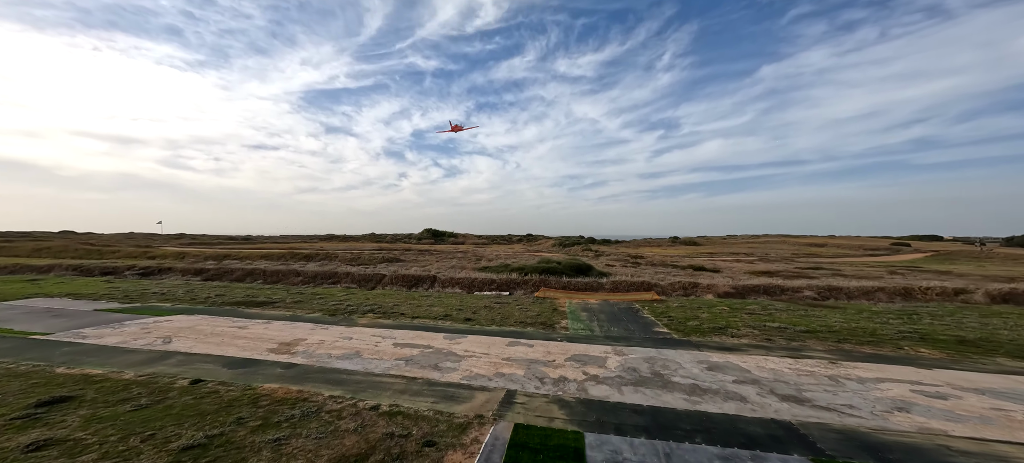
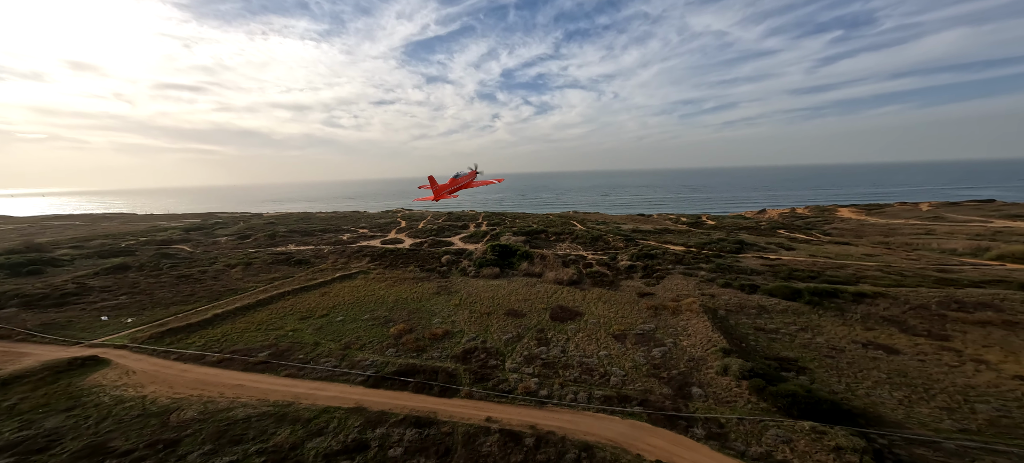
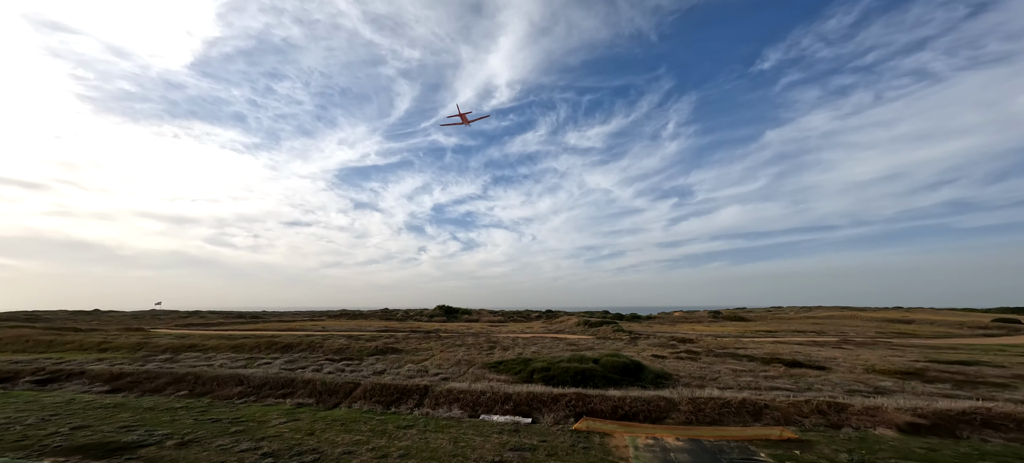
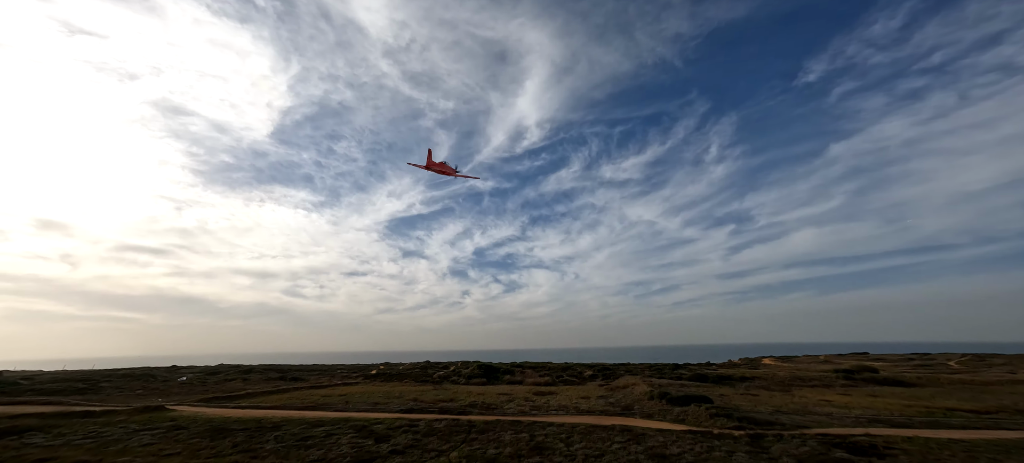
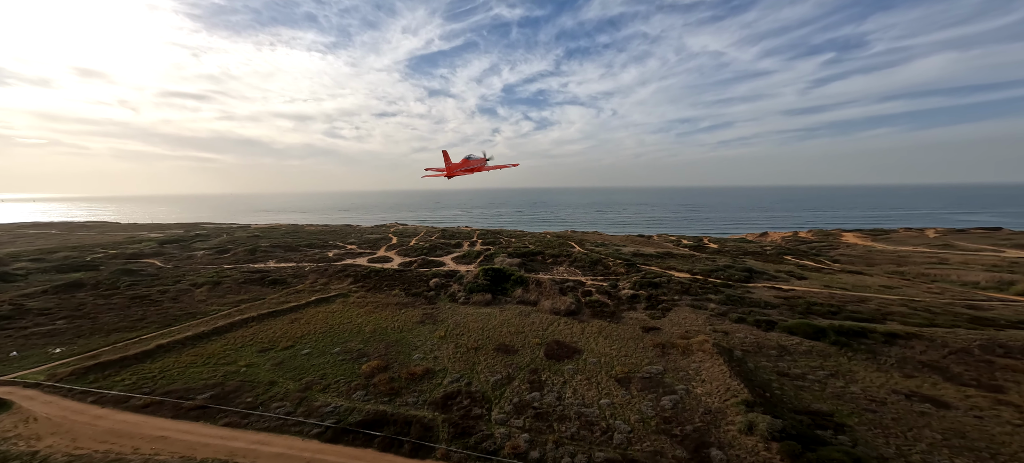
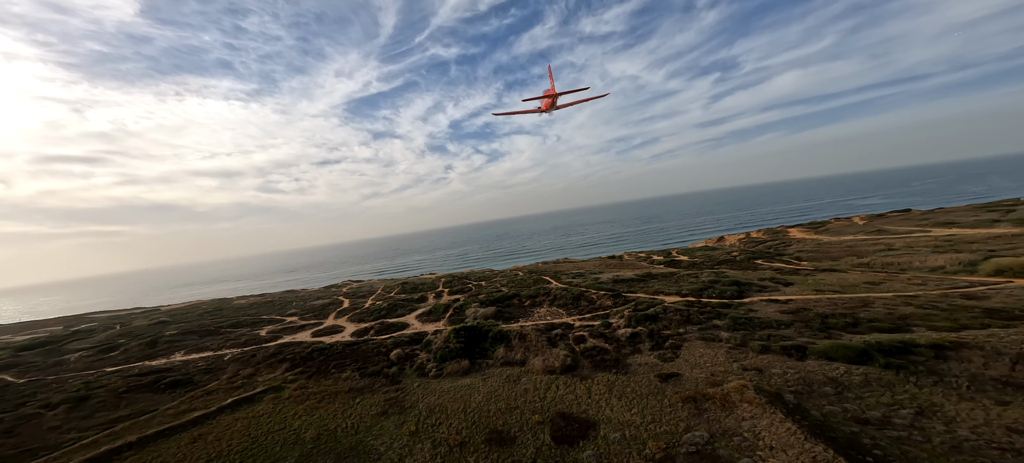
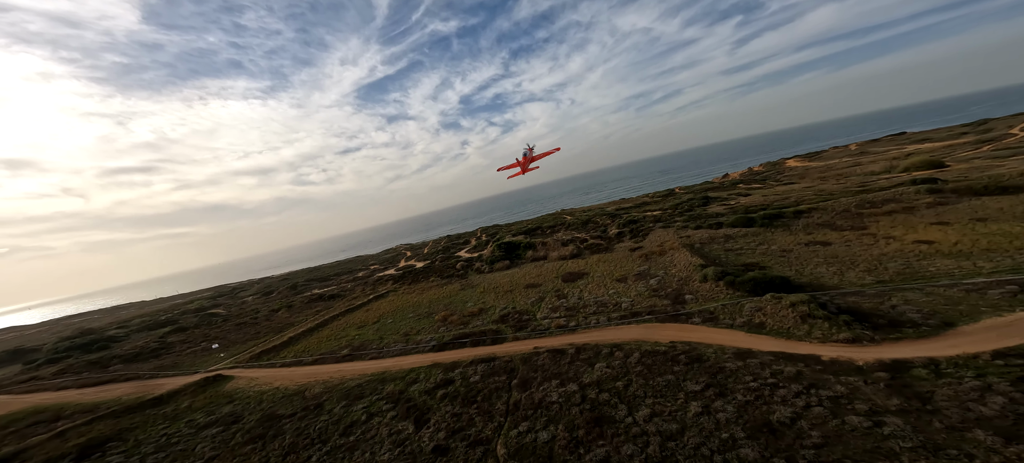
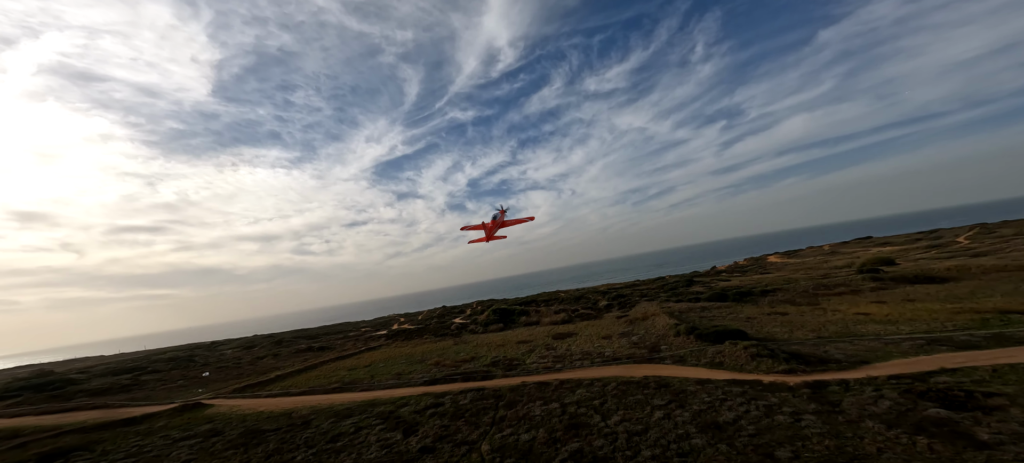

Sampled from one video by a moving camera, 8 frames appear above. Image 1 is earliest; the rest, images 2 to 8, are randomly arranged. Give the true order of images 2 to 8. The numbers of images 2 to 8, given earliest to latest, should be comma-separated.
3, 4, 8, 7, 2, 5, 6
